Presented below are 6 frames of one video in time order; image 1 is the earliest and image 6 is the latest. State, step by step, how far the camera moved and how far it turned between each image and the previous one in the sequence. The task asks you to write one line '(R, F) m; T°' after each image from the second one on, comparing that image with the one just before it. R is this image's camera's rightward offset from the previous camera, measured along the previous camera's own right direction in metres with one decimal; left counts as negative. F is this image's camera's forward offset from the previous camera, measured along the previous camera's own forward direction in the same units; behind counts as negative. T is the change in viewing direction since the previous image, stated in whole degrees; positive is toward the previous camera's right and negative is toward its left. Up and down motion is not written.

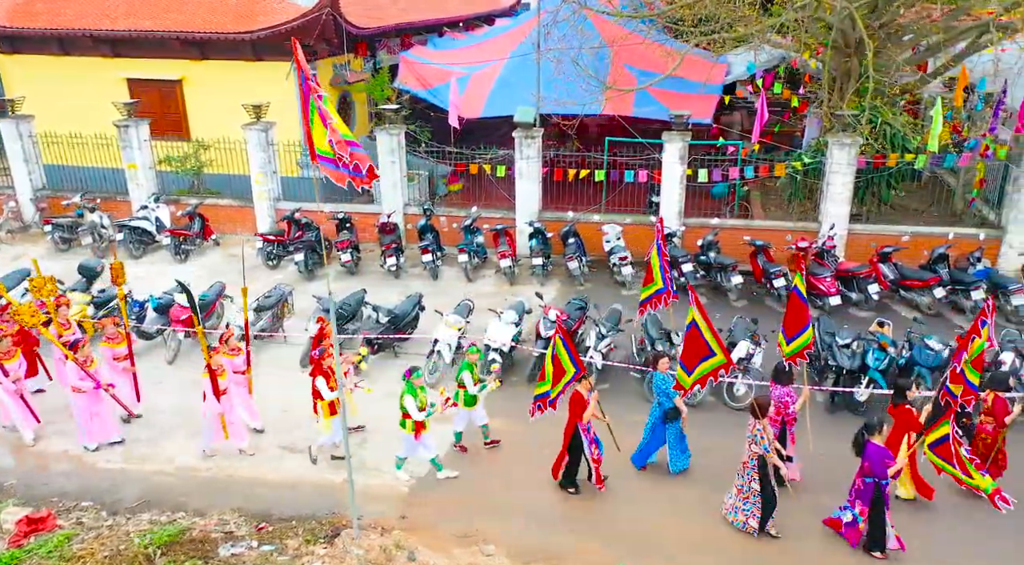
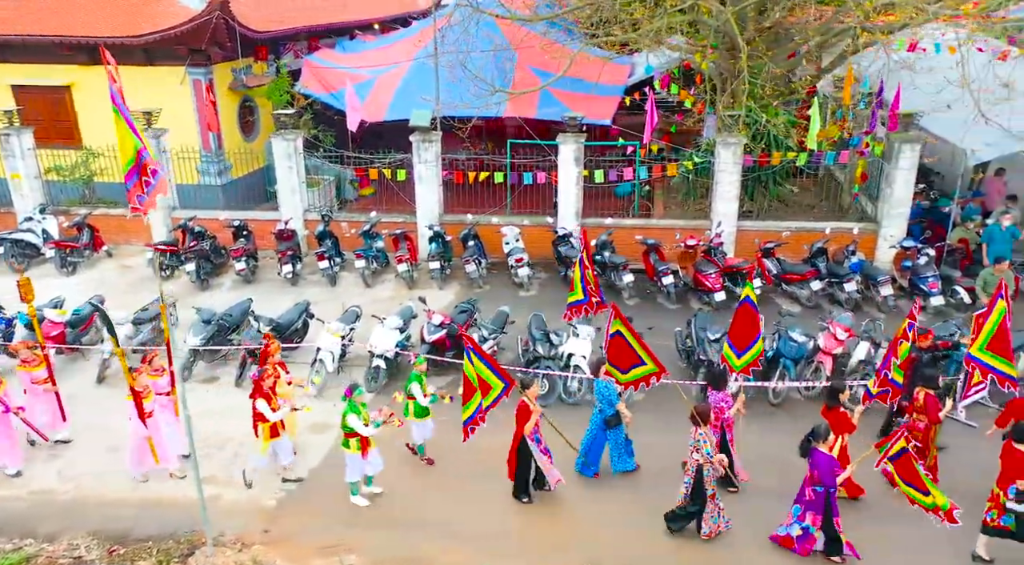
(+0.7, 0.0) m; +4°
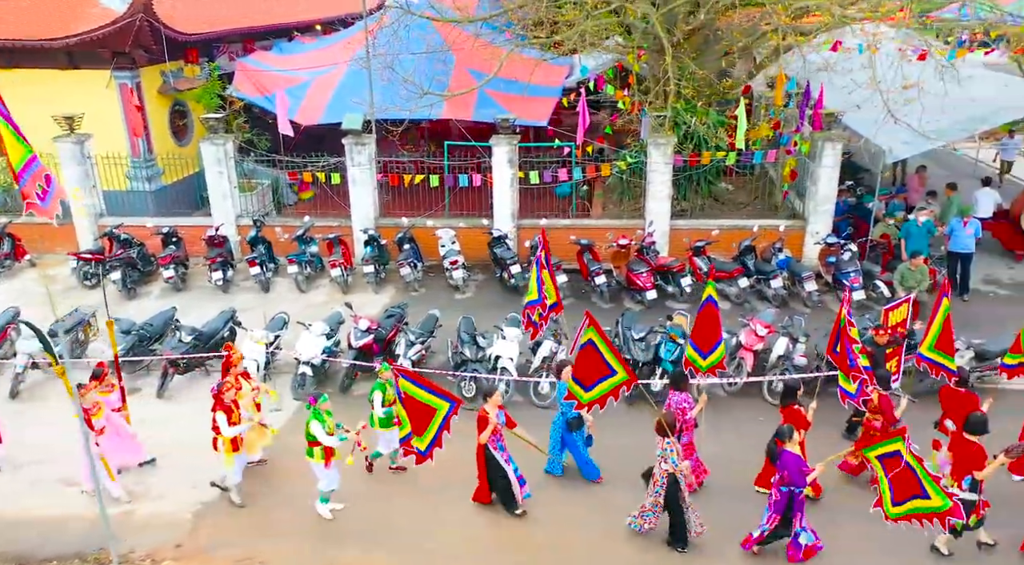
(+0.4, 0.0) m; +3°
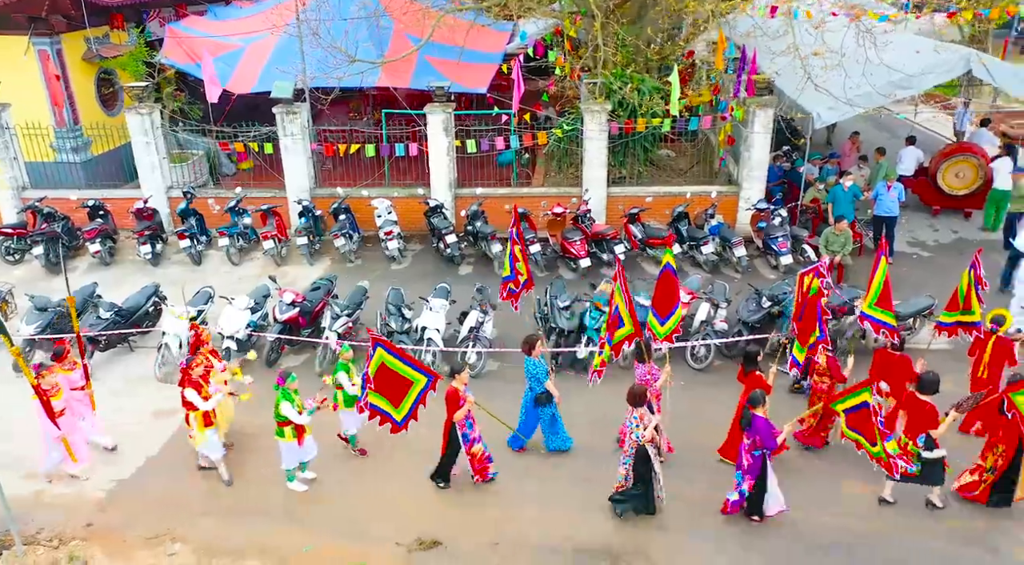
(+0.4, 0.0) m; +3°
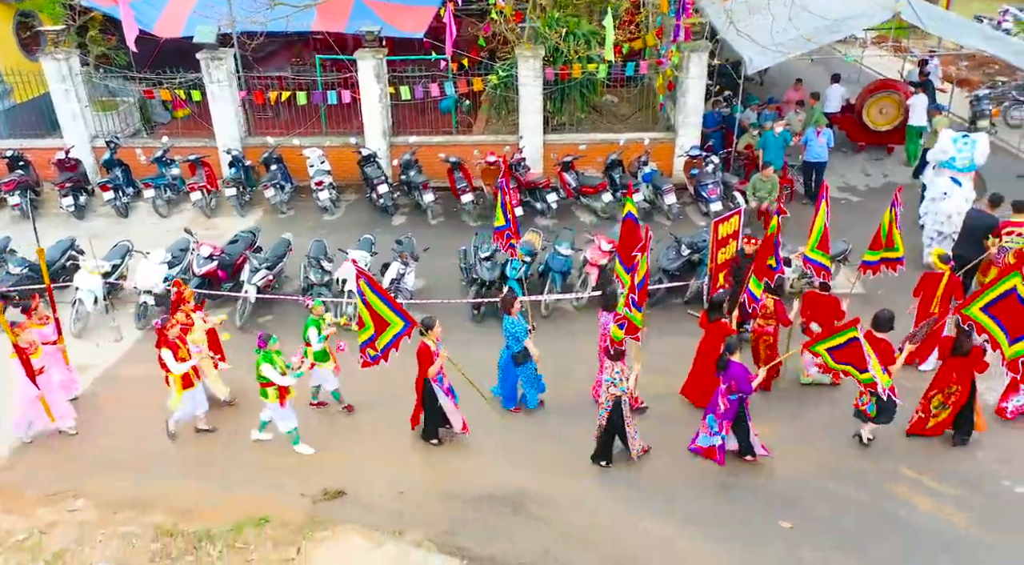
(+0.6, 0.0) m; +2°
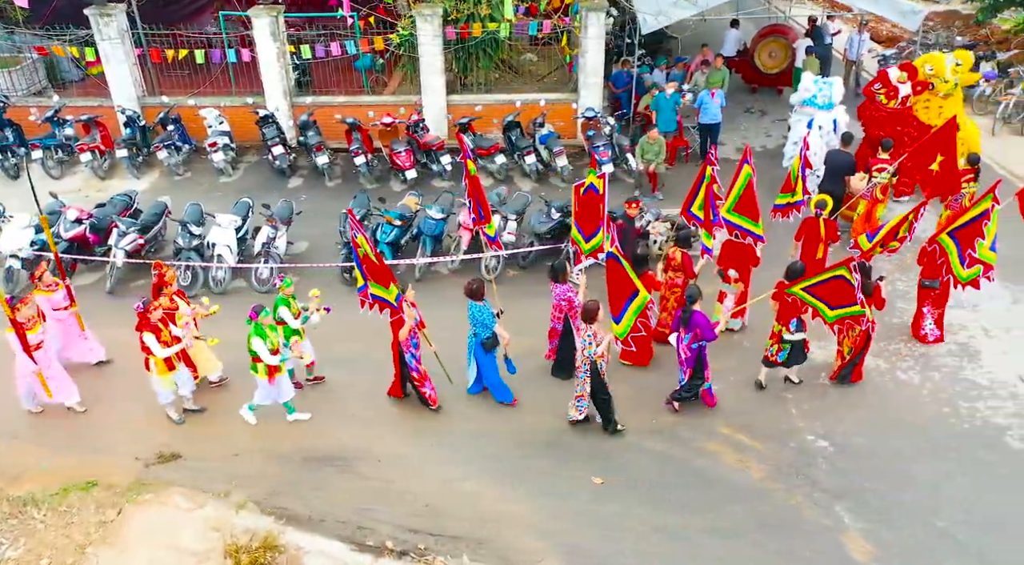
(+1.1, -0.1) m; +2°
